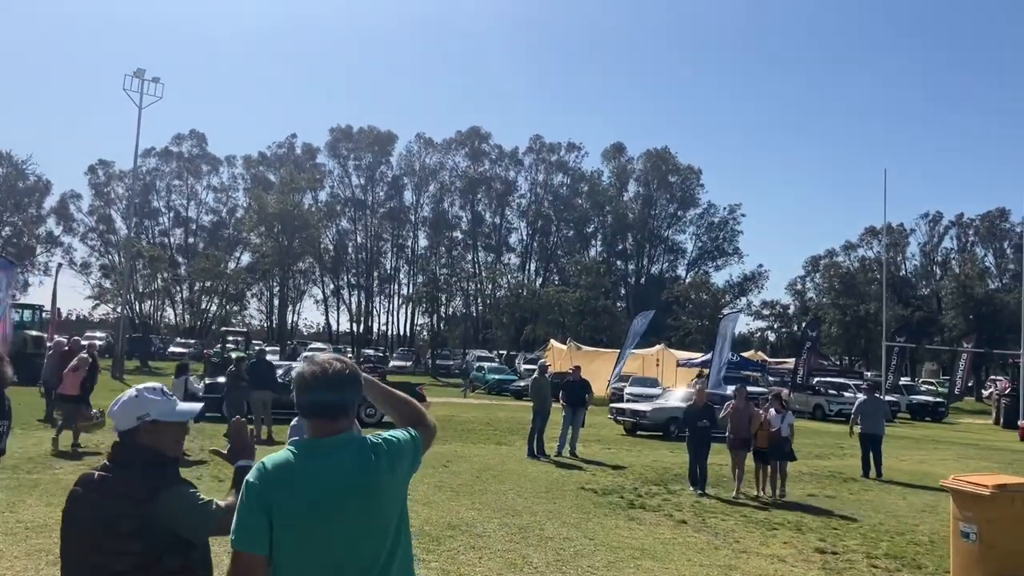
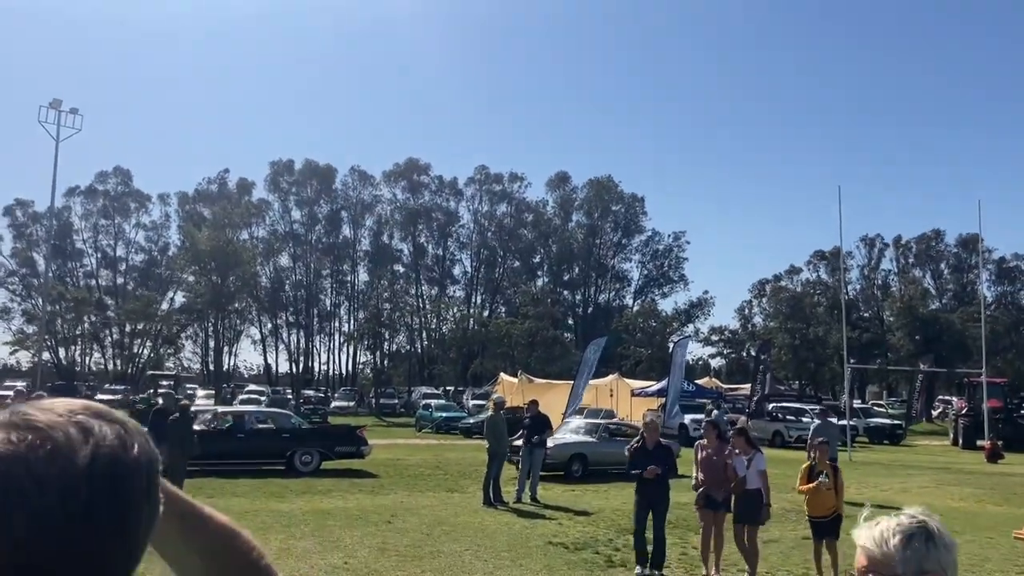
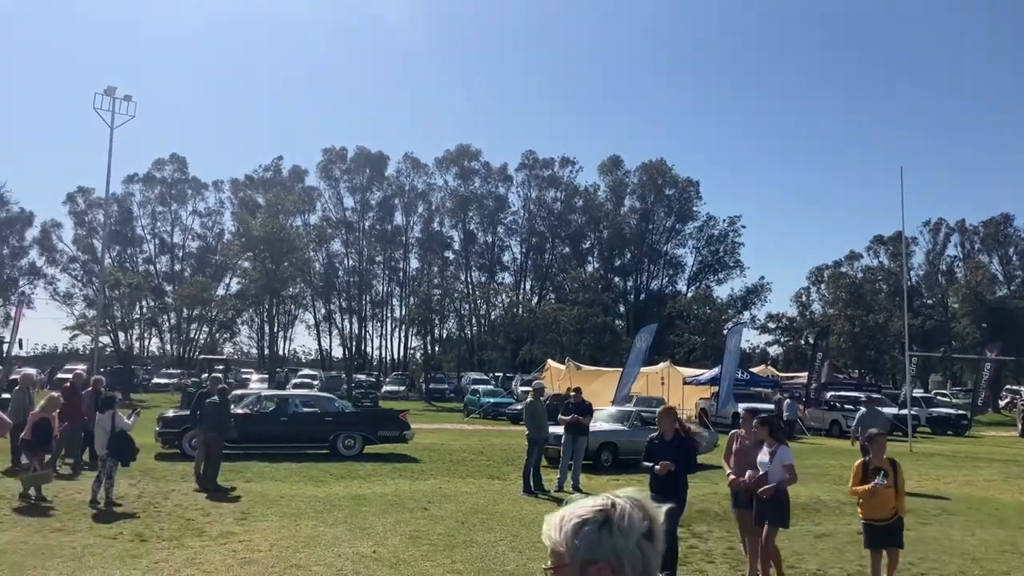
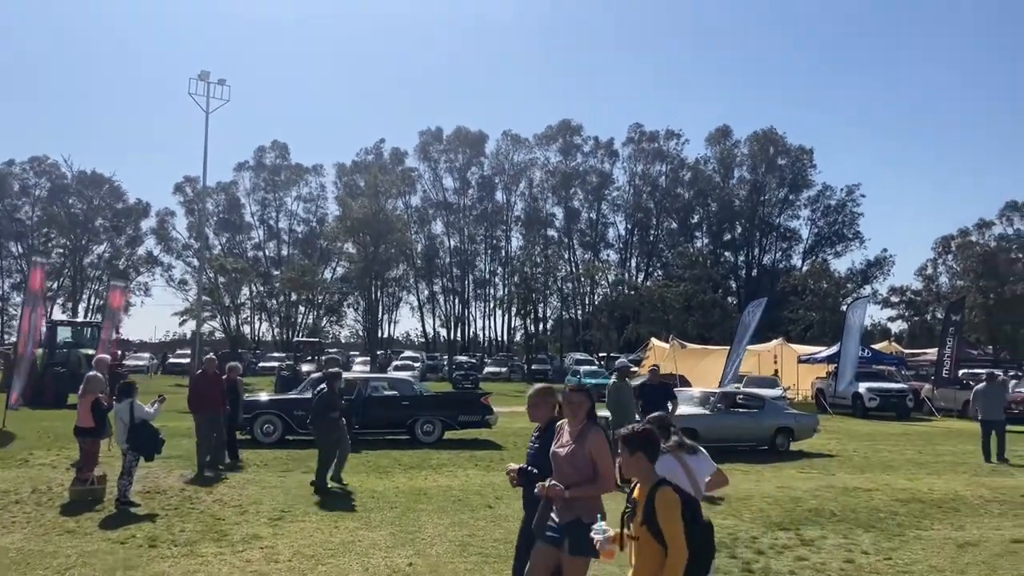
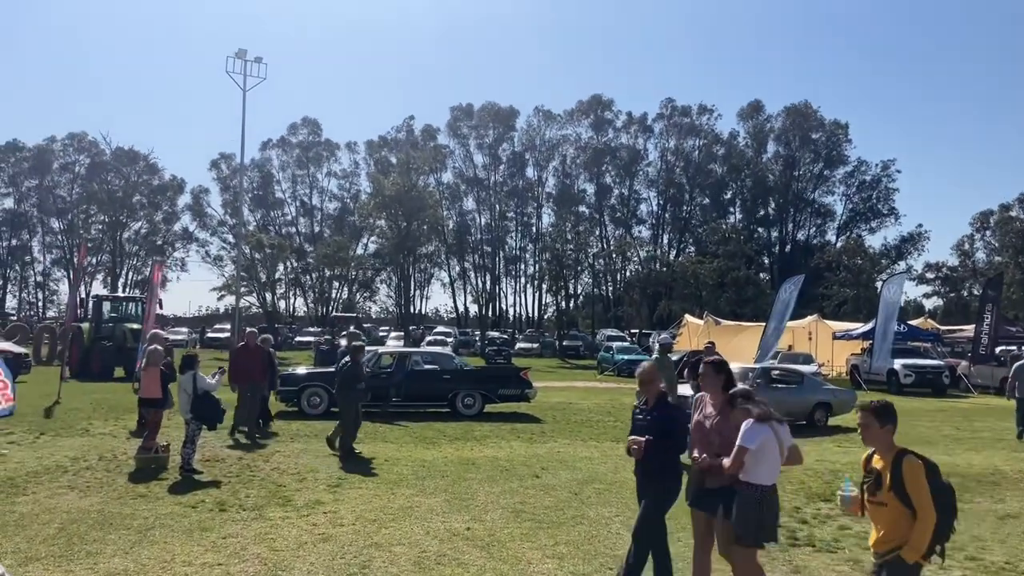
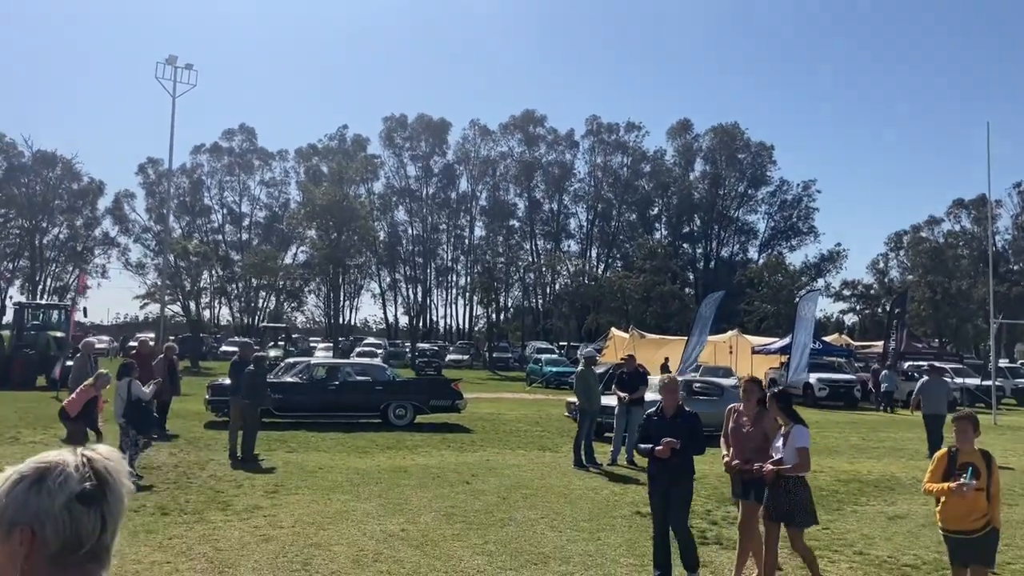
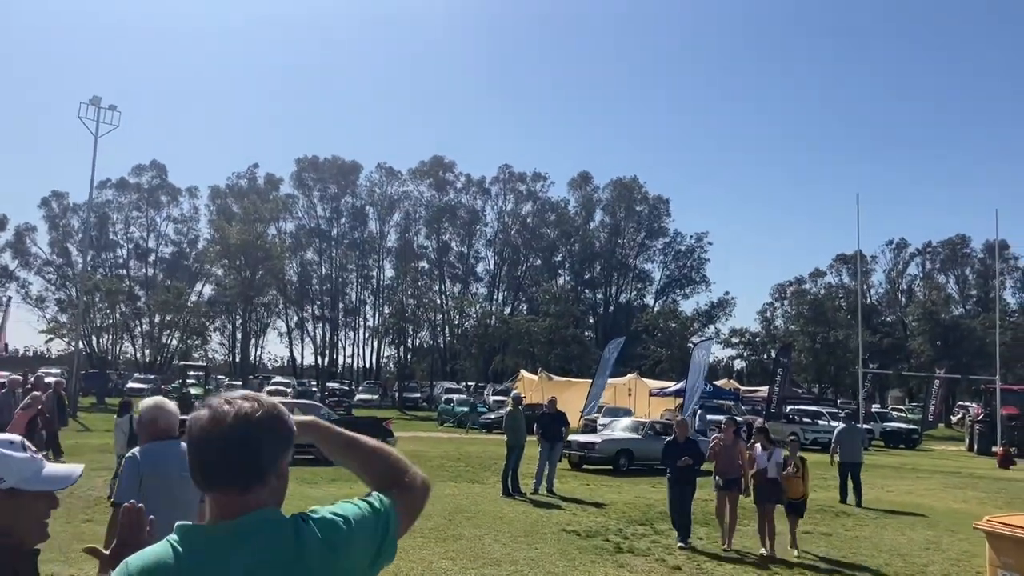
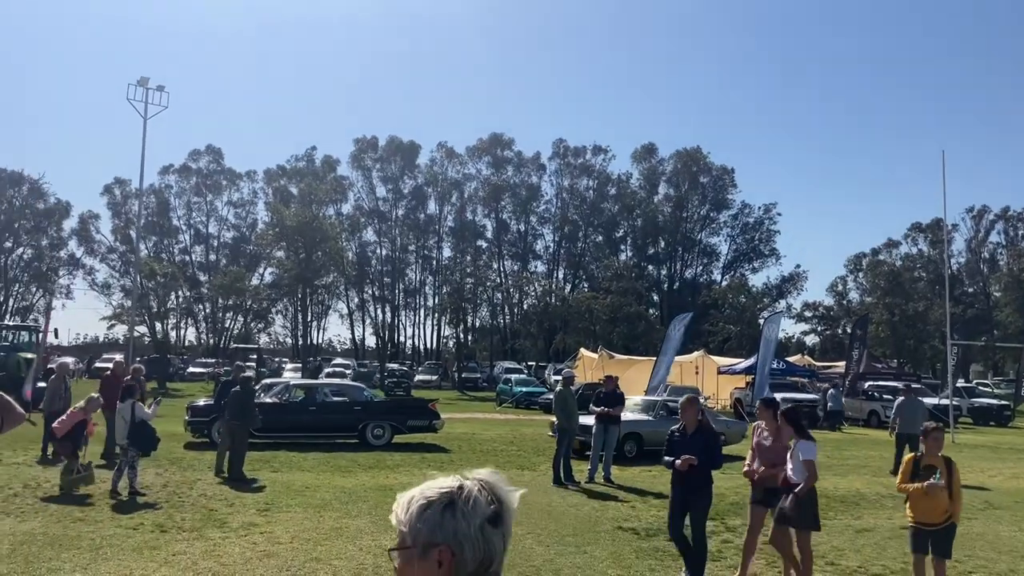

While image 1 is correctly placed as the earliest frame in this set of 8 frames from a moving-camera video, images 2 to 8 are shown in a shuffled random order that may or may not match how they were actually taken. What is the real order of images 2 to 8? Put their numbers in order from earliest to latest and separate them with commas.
7, 2, 3, 8, 6, 5, 4
